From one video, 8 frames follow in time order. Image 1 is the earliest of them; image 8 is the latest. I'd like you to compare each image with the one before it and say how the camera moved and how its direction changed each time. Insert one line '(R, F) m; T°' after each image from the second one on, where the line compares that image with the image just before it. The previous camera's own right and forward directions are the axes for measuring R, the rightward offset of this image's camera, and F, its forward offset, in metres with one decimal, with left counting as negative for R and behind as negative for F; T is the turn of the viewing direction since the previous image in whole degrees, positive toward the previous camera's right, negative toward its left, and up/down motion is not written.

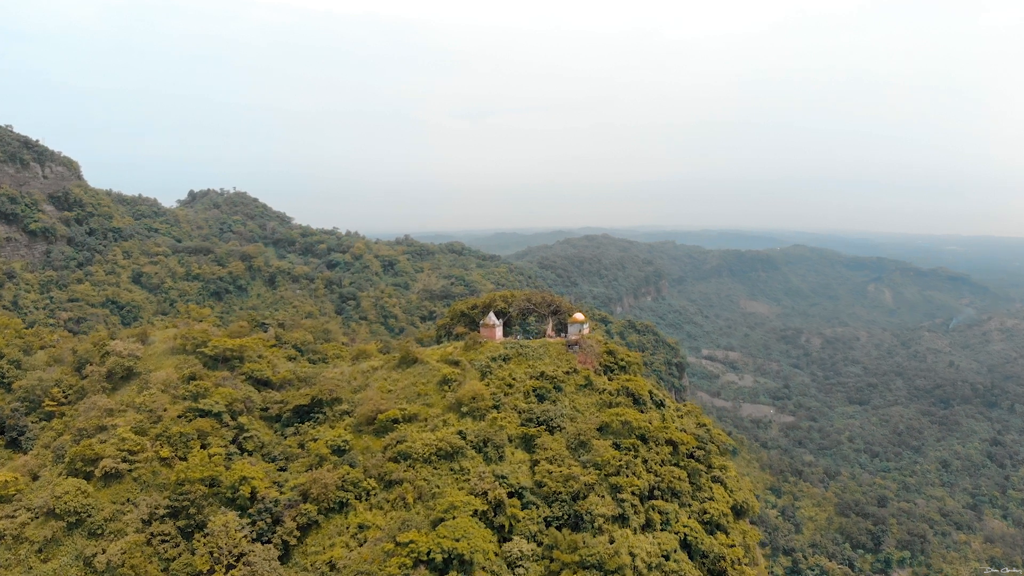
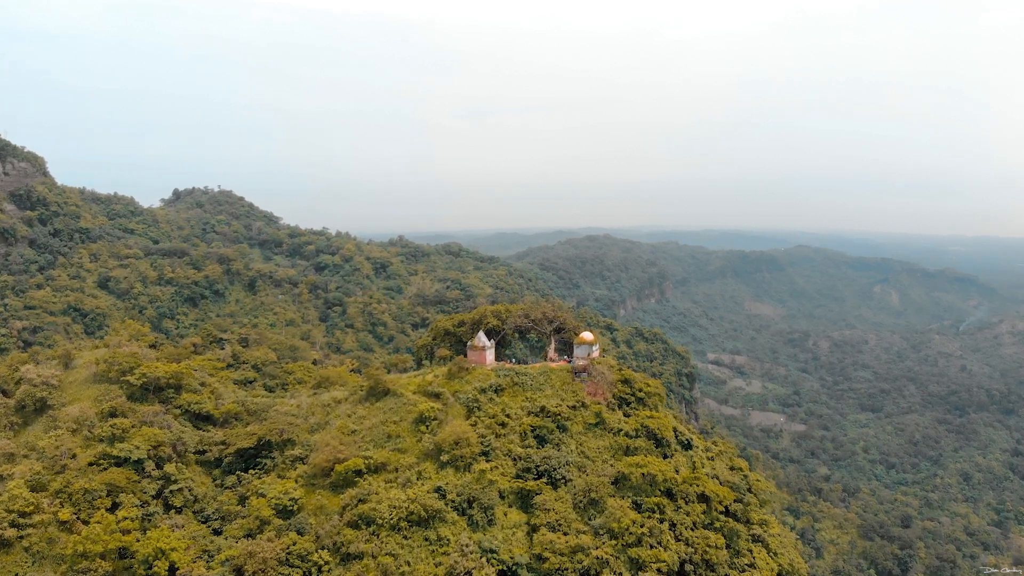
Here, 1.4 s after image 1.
(+0.2, +2.7) m; 0°
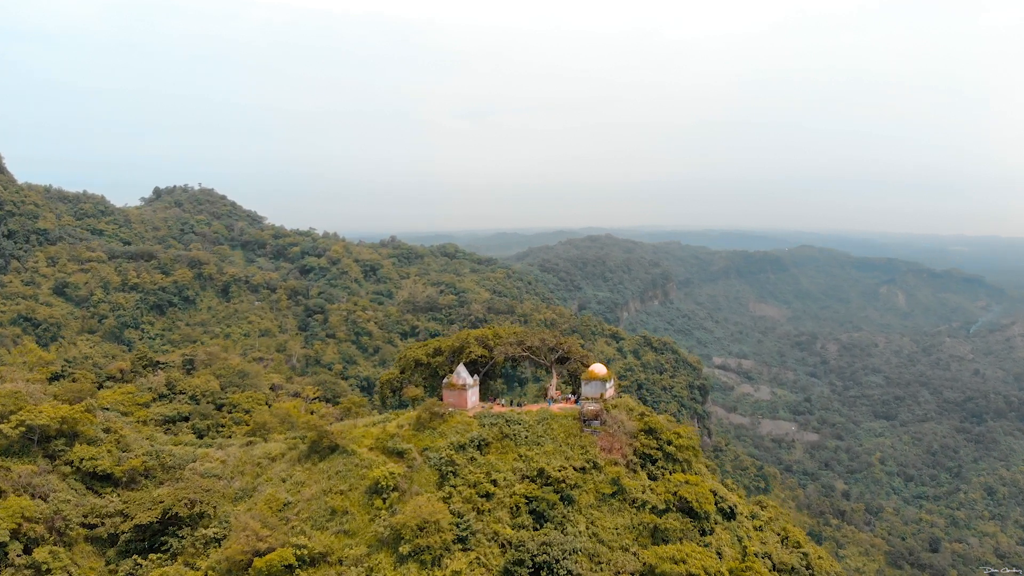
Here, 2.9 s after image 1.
(+0.2, +2.9) m; 0°
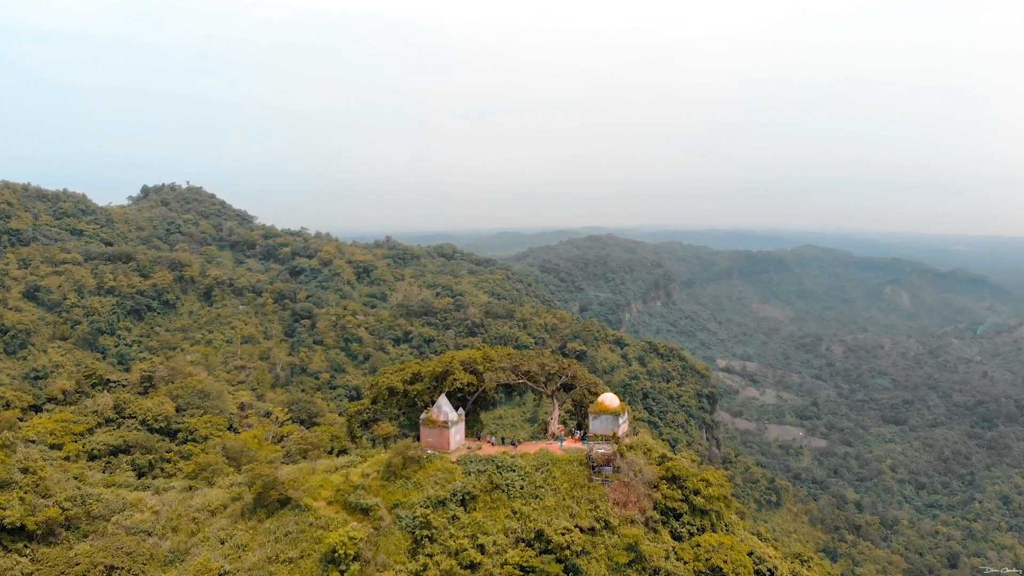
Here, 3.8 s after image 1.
(+0.1, +1.7) m; 0°
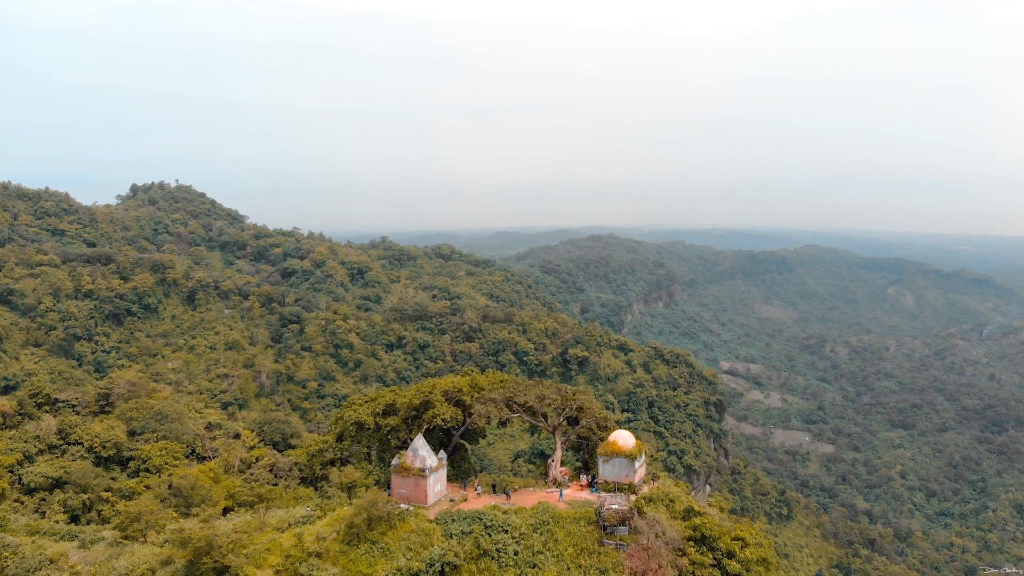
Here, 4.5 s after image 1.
(+0.1, +1.5) m; 0°
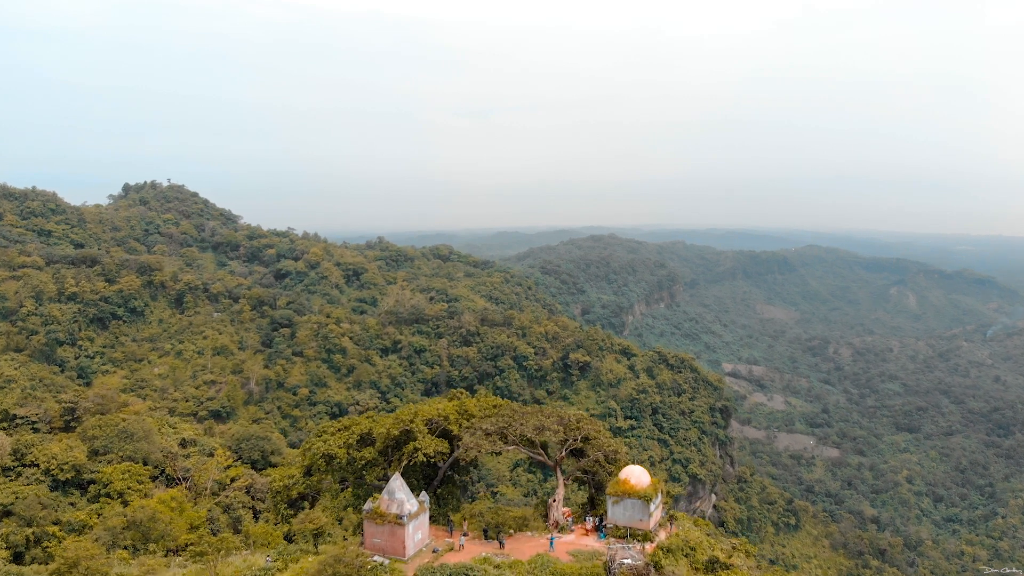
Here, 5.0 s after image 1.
(+0.1, +1.0) m; 0°
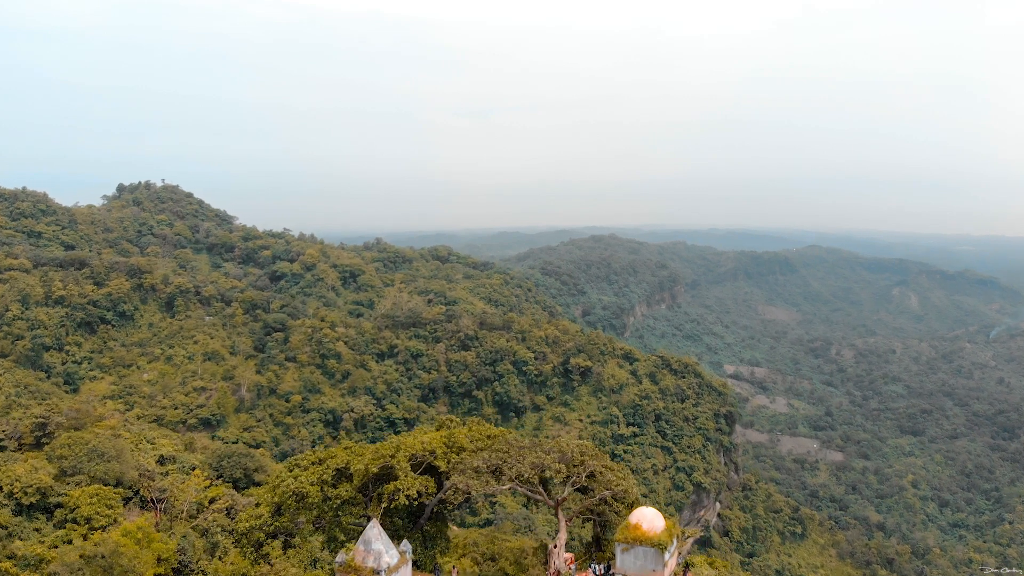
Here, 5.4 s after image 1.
(0.0, +0.7) m; 0°
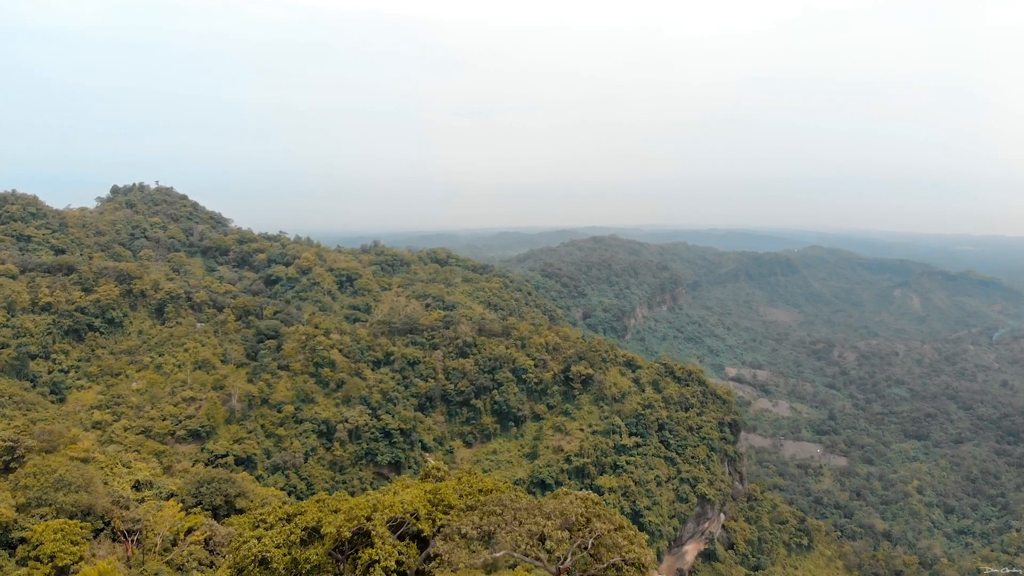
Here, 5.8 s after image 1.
(0.0, +0.7) m; 0°
